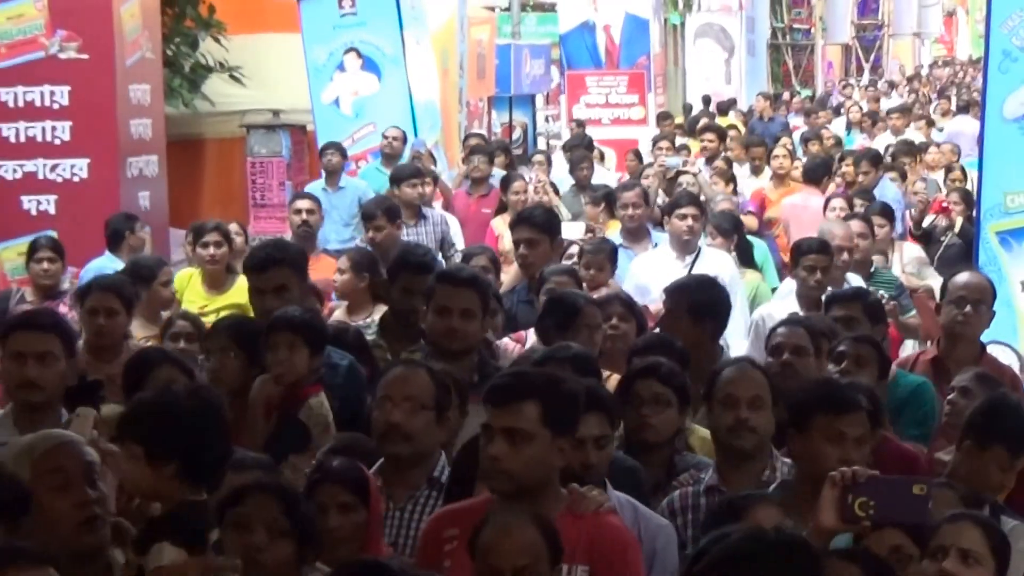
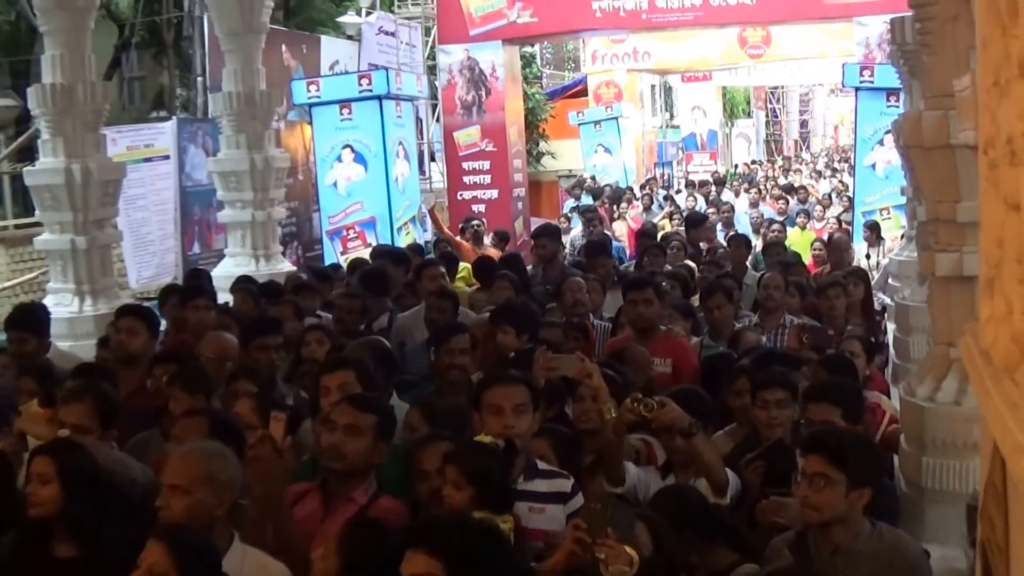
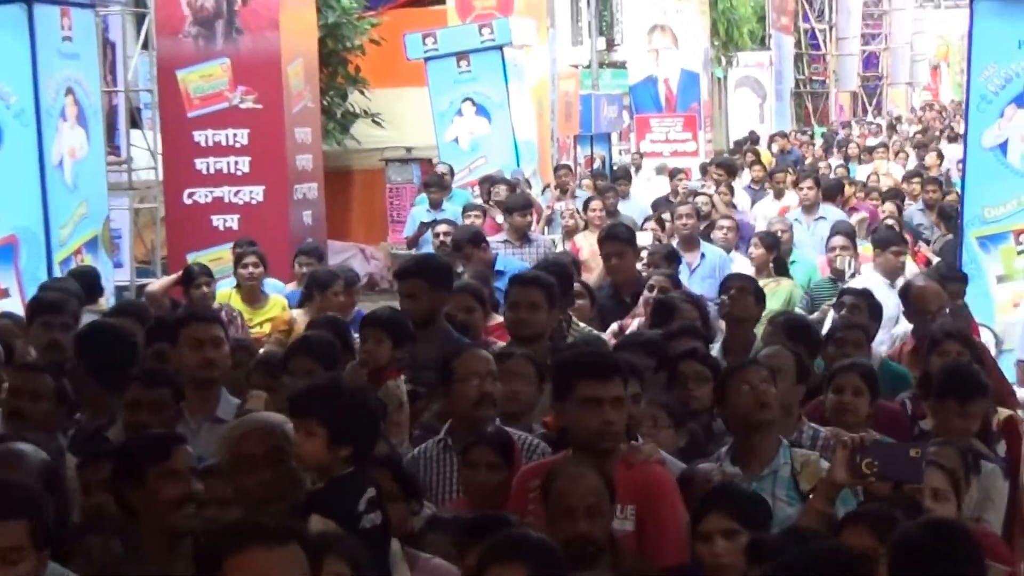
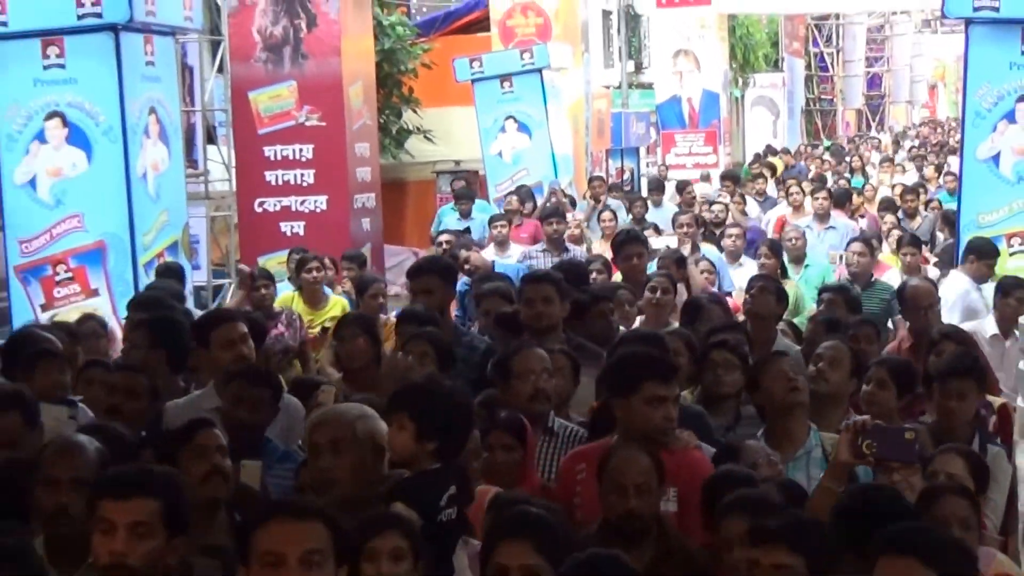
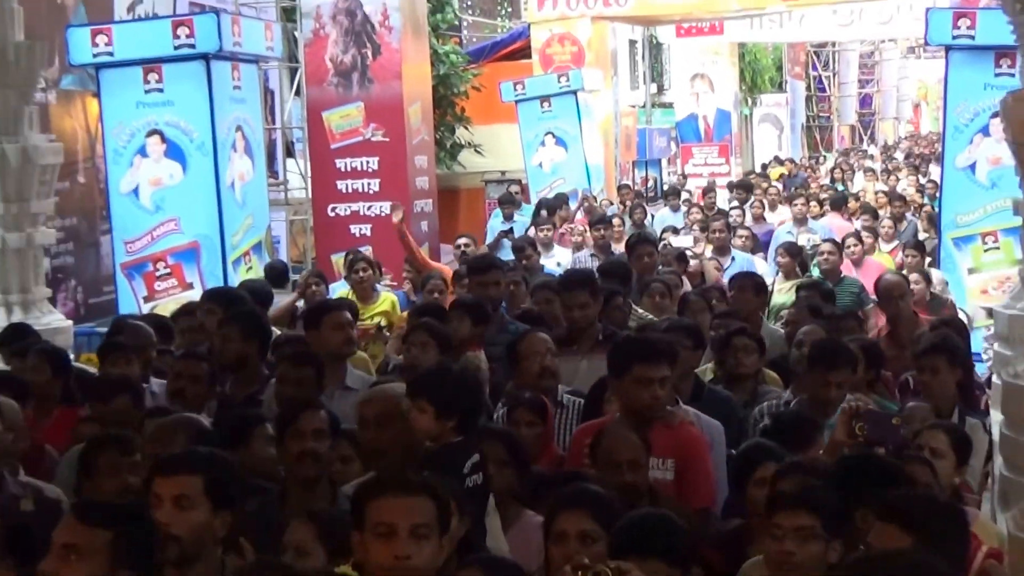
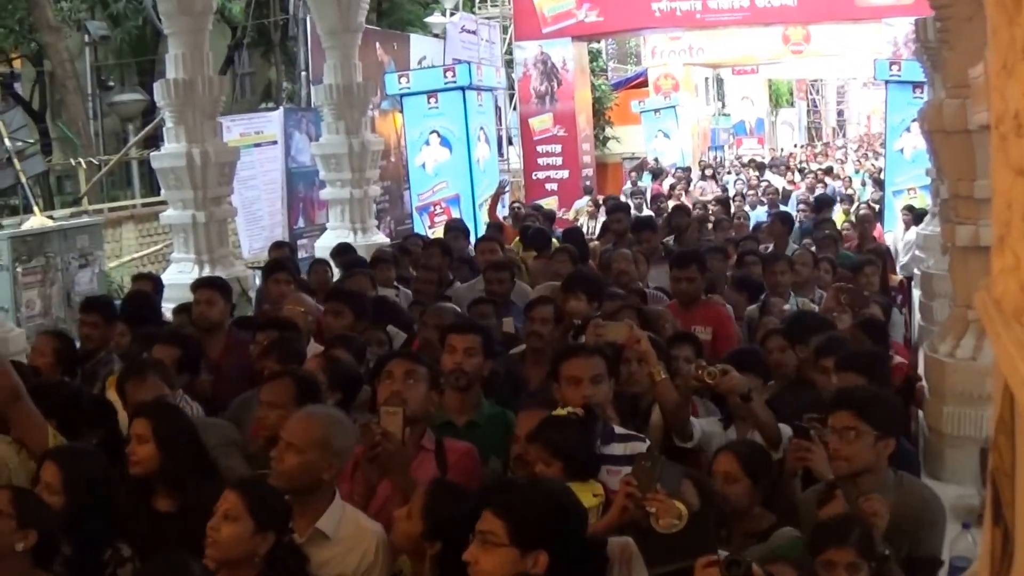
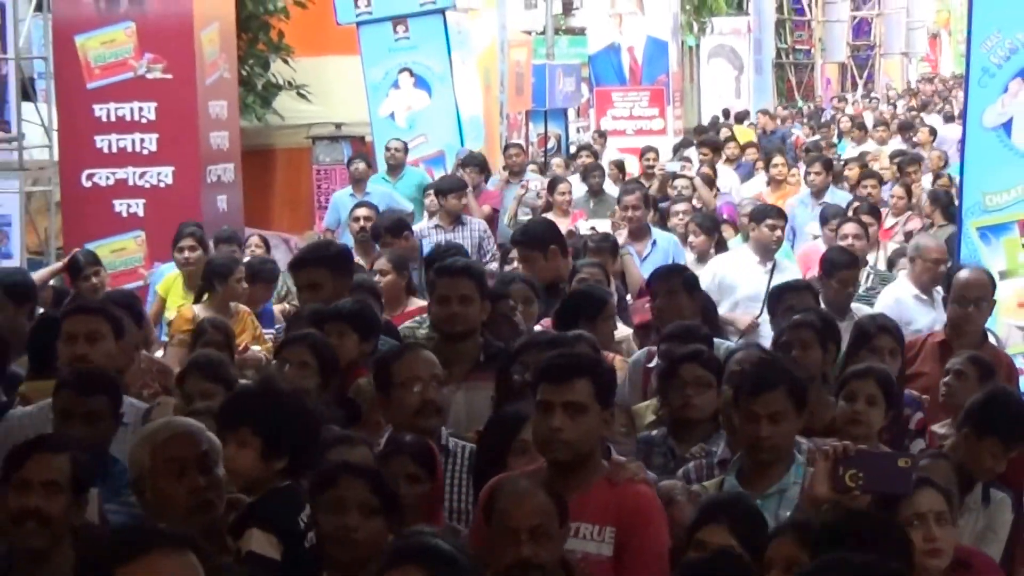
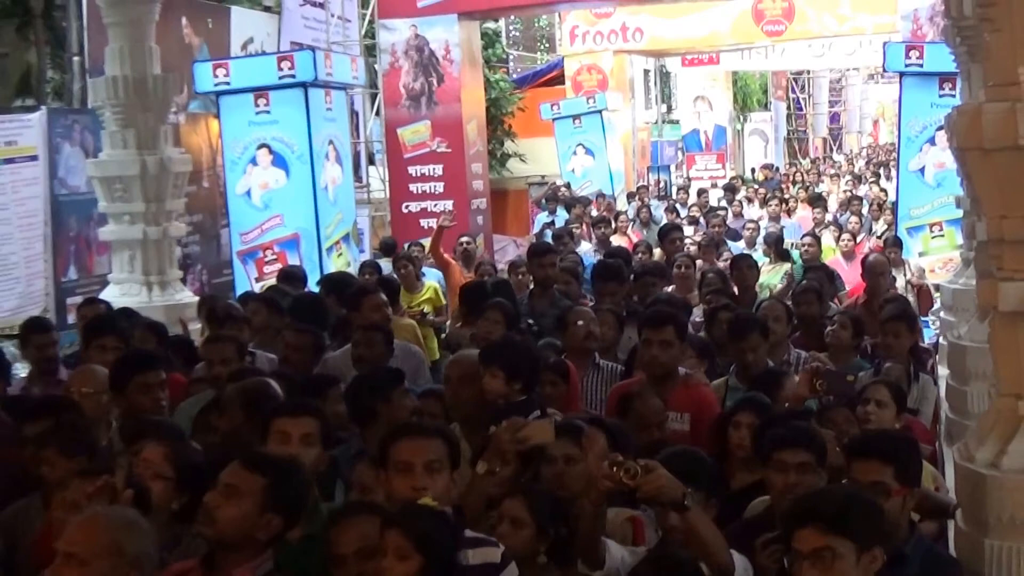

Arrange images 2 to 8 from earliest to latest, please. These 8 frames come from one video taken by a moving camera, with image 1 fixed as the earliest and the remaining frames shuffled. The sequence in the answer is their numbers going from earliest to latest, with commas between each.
7, 3, 4, 5, 8, 2, 6
